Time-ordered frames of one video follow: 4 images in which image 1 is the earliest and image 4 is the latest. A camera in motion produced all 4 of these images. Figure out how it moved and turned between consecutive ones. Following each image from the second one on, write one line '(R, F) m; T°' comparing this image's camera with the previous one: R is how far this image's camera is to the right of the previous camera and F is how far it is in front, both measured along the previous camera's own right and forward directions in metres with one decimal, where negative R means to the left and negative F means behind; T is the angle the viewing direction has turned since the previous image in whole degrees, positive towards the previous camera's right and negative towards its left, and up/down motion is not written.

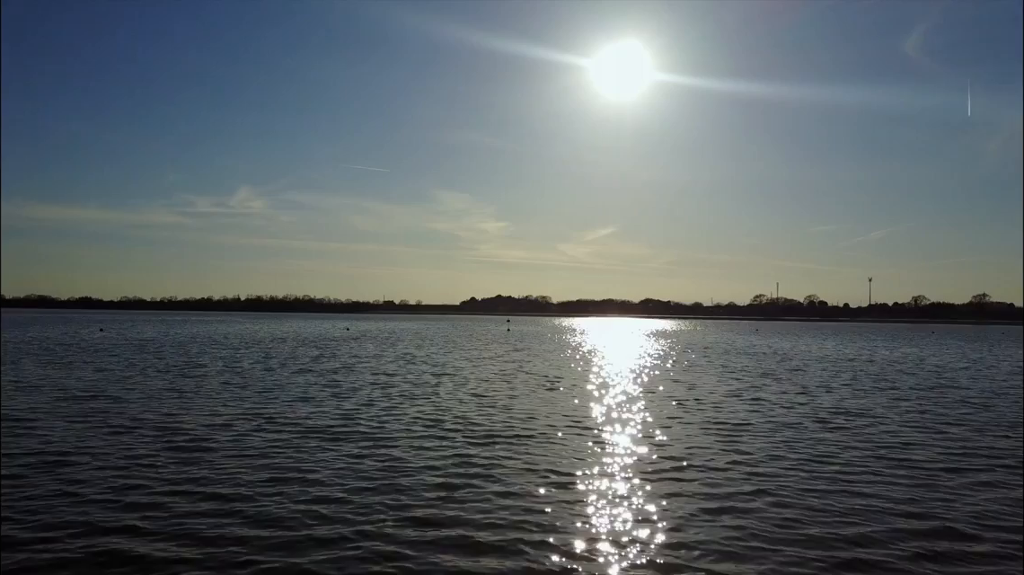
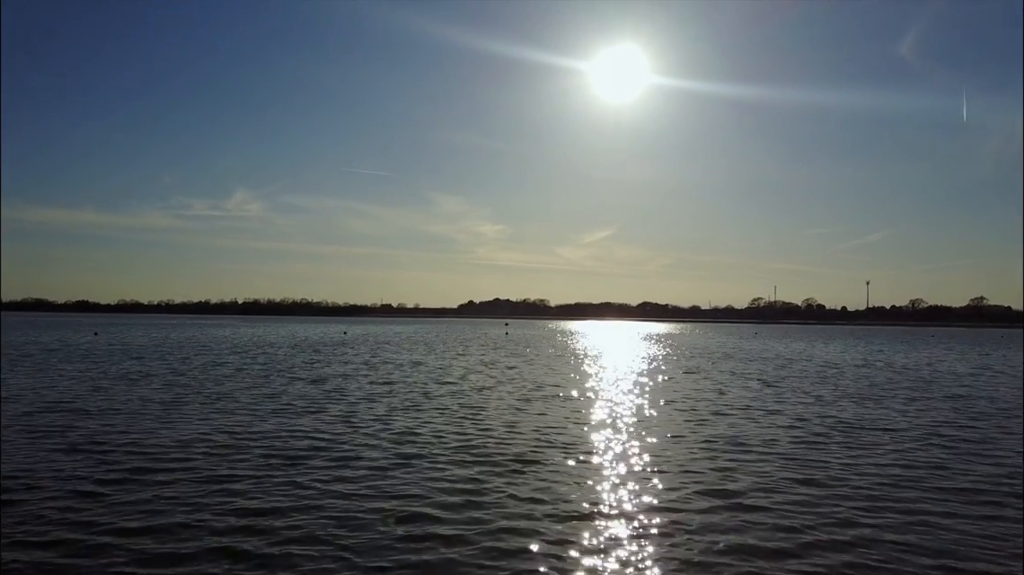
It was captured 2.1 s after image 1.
(0.0, +0.2) m; 0°
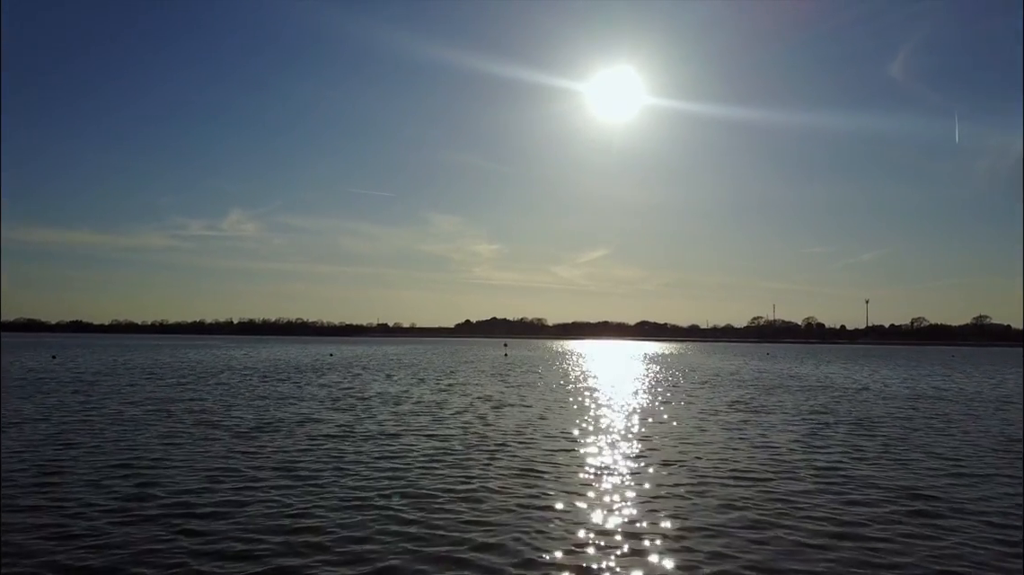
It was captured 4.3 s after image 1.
(-0.1, +1.4) m; 0°
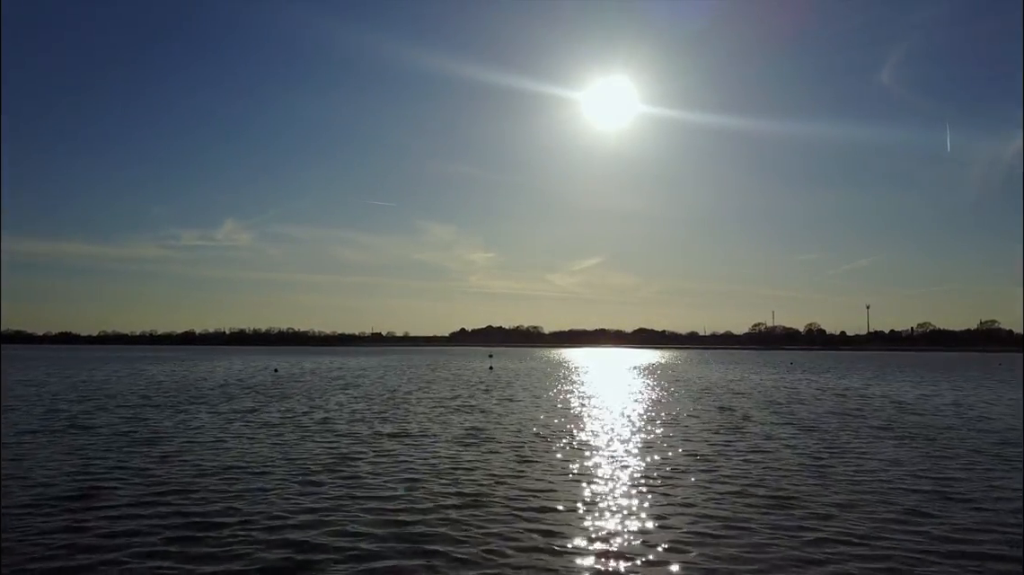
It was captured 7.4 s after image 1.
(+0.3, +3.0) m; 0°
